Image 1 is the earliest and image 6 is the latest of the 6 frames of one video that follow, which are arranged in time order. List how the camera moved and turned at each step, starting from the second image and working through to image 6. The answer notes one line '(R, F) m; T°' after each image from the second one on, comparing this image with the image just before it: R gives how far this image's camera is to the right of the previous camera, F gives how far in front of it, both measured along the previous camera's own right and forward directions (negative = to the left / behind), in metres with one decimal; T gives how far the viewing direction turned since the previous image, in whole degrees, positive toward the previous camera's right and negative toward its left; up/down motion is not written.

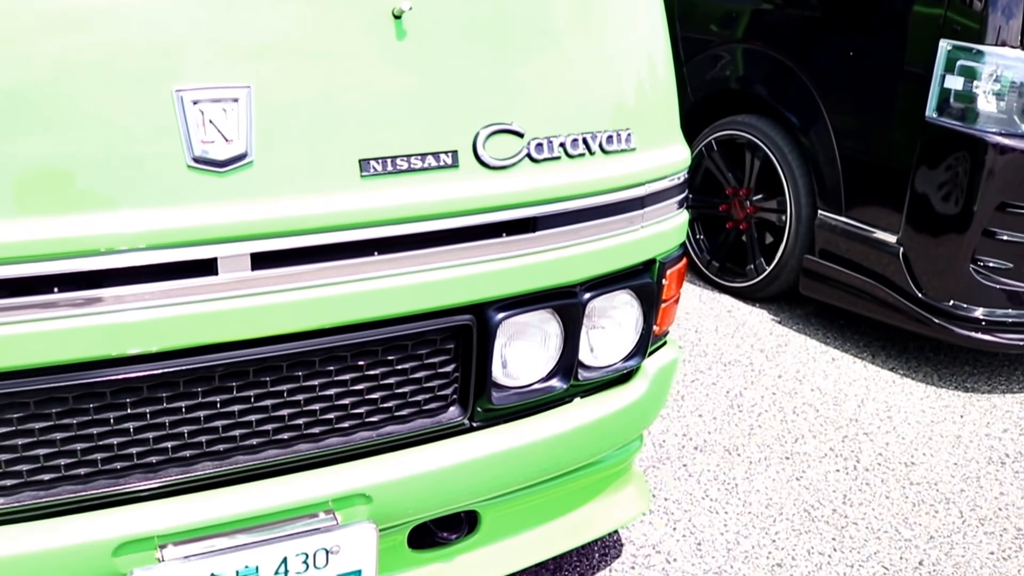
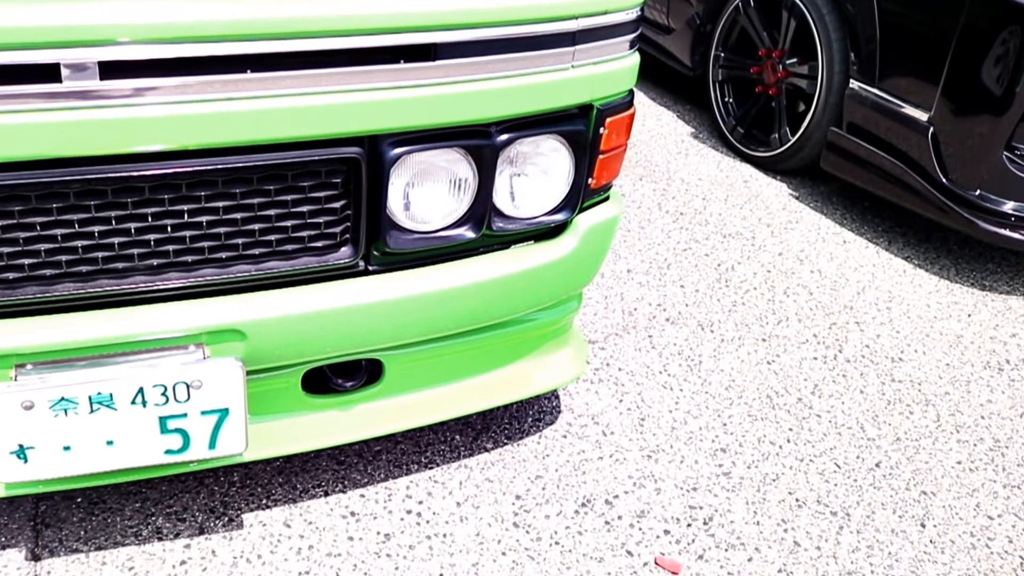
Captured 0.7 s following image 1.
(+0.3, +0.2) m; -5°
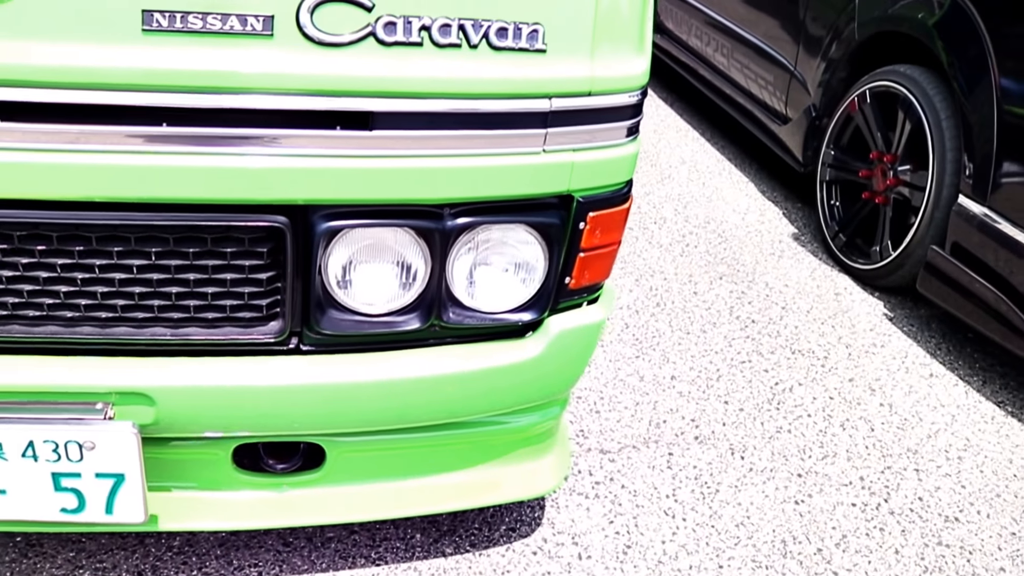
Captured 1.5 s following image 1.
(+0.3, +0.2) m; -10°
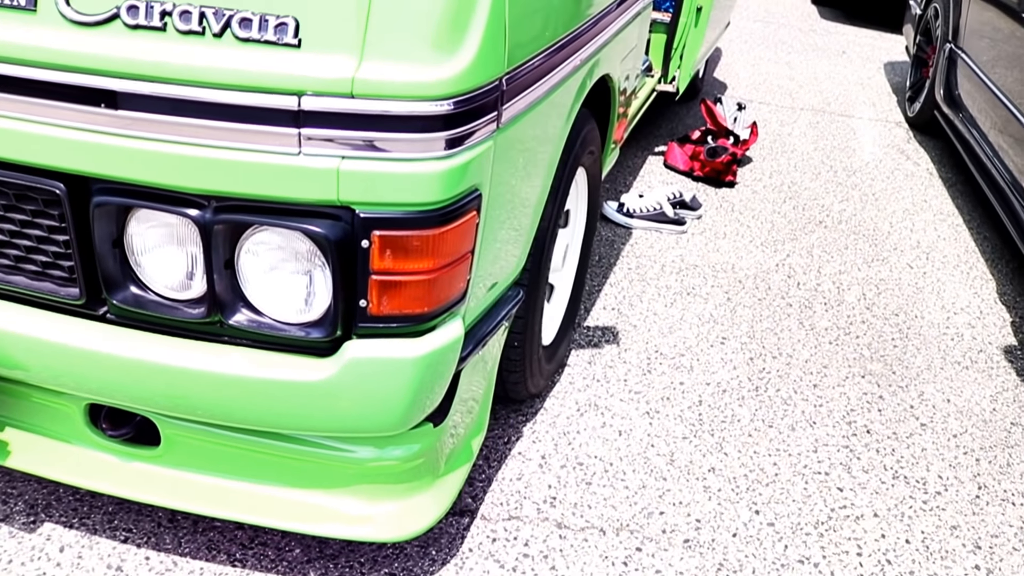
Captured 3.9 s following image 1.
(+0.9, +0.4) m; -27°
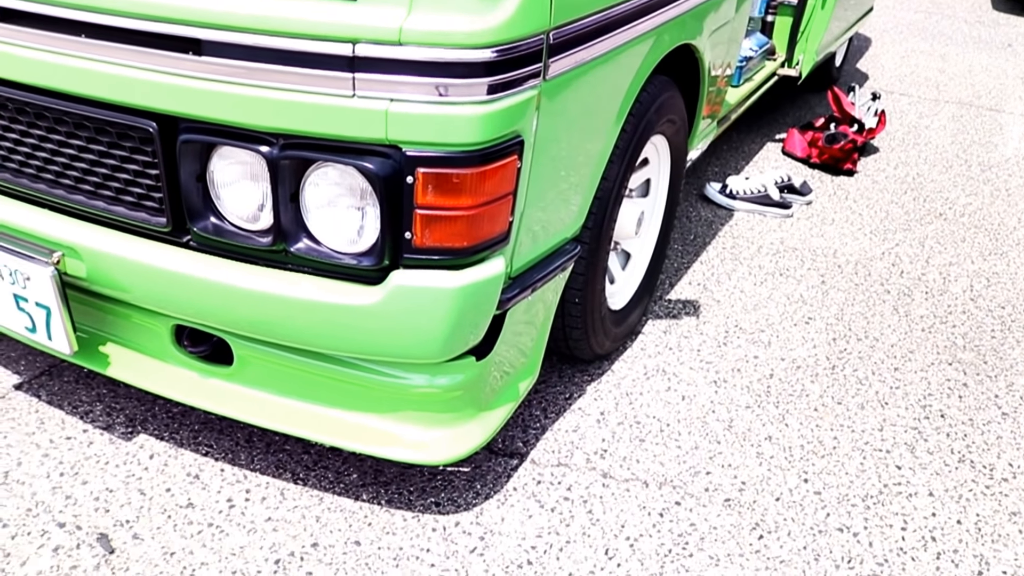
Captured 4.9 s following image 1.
(+0.3, -0.1) m; -10°
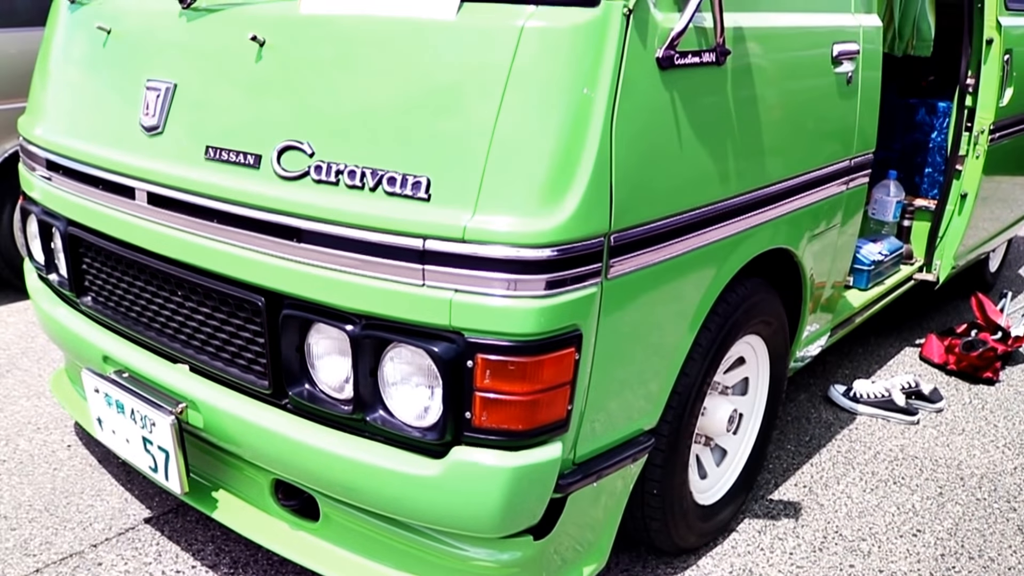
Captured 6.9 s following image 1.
(+0.3, -0.1) m; -12°
